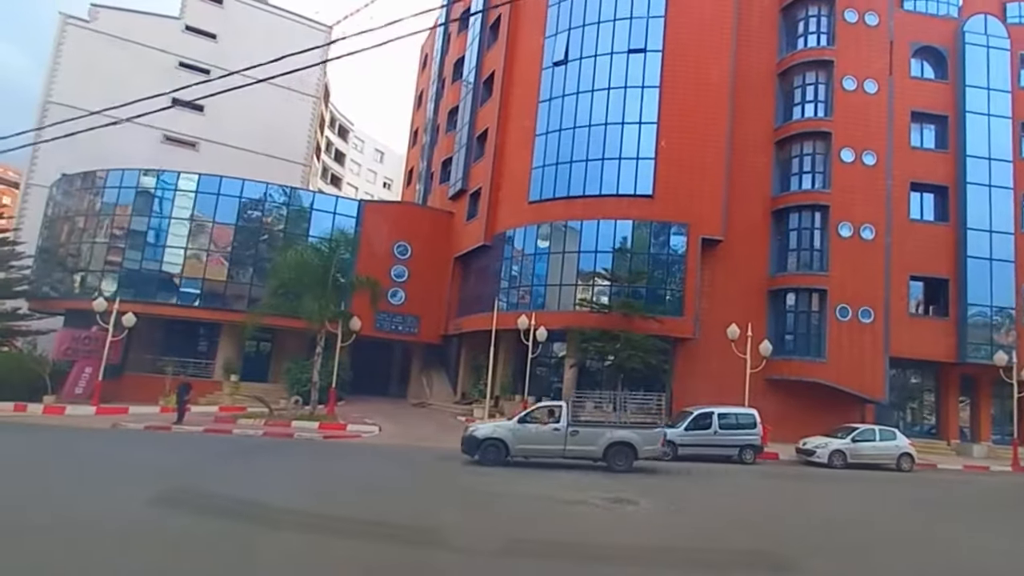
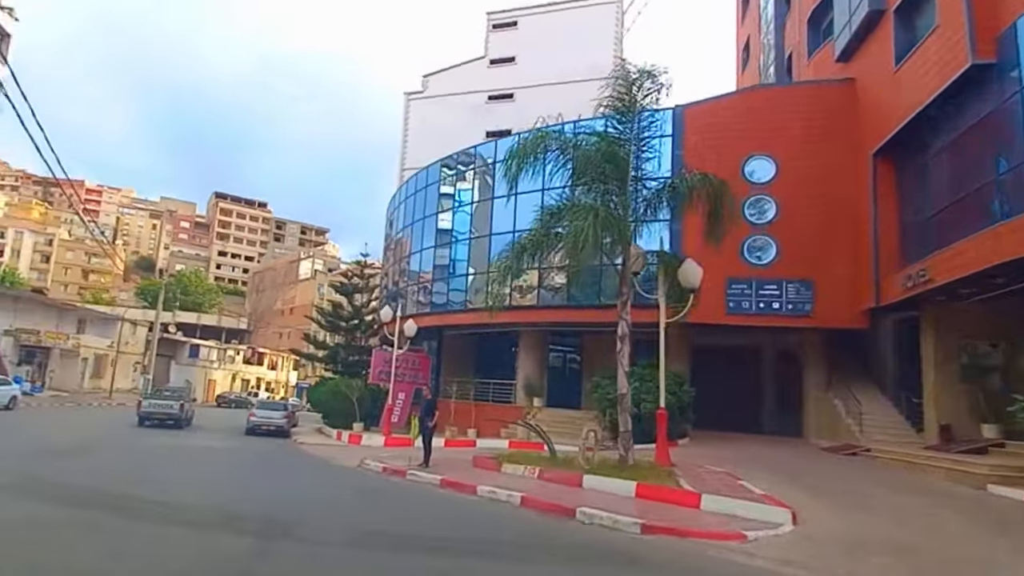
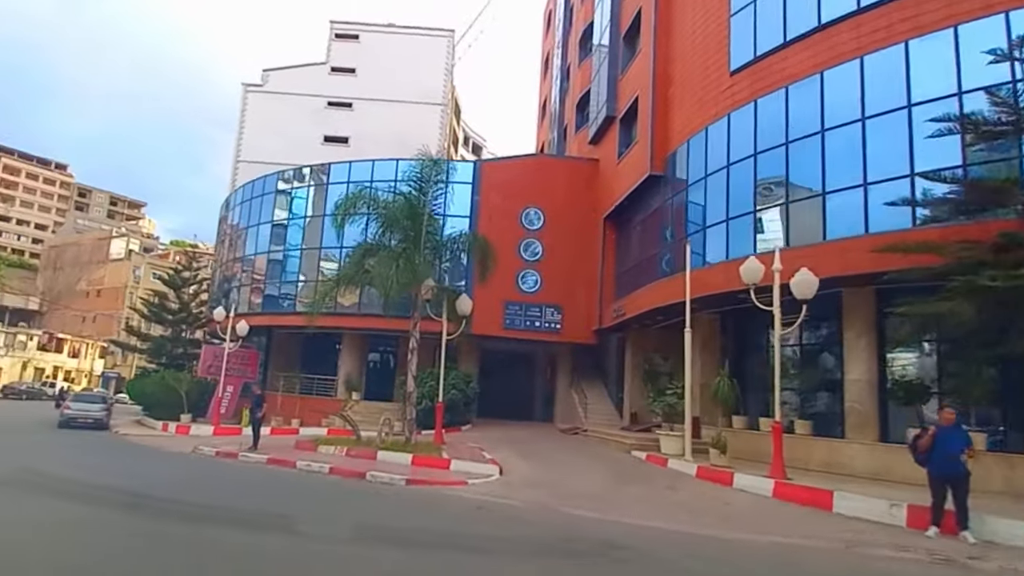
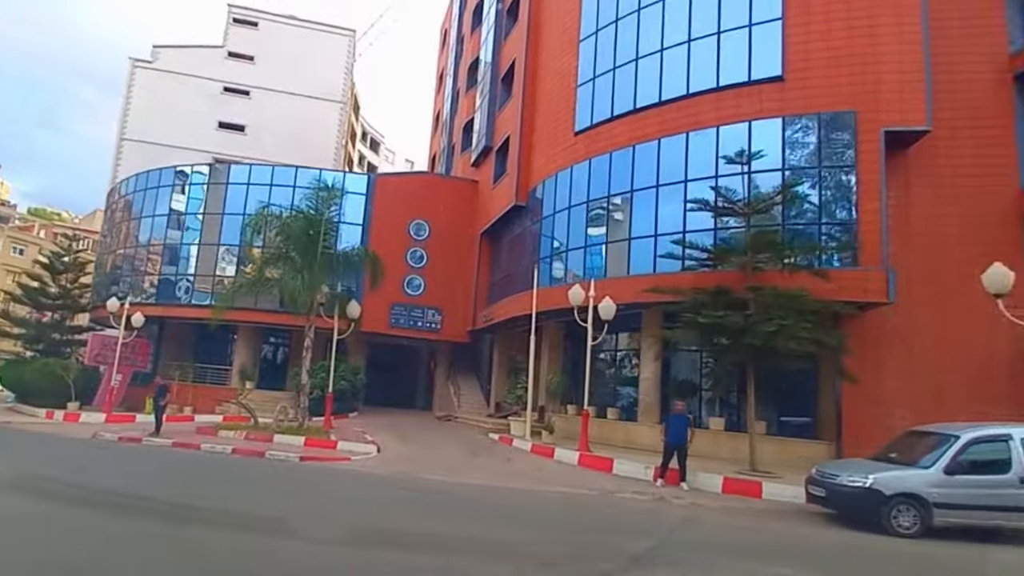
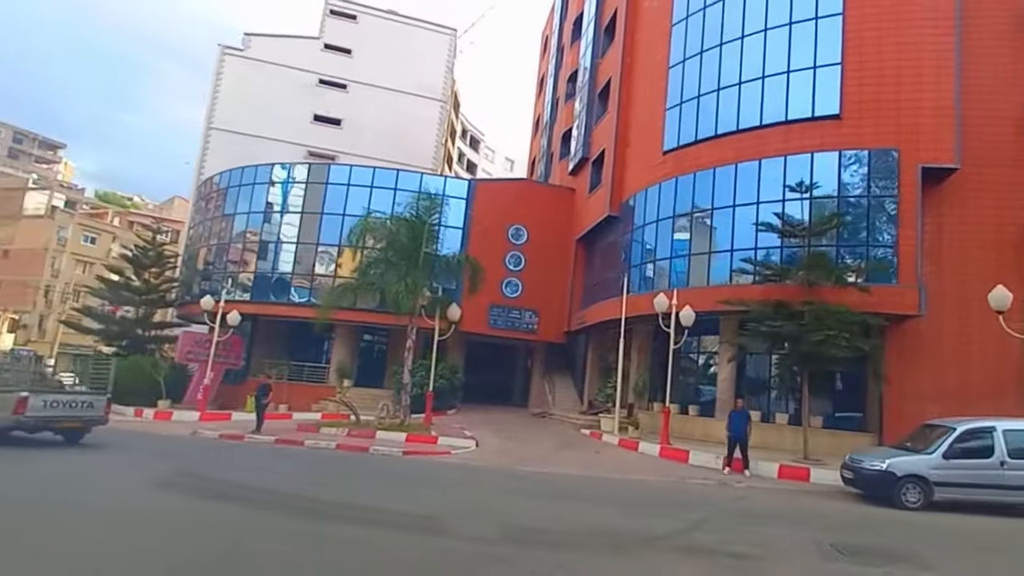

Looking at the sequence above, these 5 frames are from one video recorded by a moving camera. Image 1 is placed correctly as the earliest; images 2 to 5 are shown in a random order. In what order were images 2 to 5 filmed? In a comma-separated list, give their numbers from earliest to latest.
5, 4, 3, 2
